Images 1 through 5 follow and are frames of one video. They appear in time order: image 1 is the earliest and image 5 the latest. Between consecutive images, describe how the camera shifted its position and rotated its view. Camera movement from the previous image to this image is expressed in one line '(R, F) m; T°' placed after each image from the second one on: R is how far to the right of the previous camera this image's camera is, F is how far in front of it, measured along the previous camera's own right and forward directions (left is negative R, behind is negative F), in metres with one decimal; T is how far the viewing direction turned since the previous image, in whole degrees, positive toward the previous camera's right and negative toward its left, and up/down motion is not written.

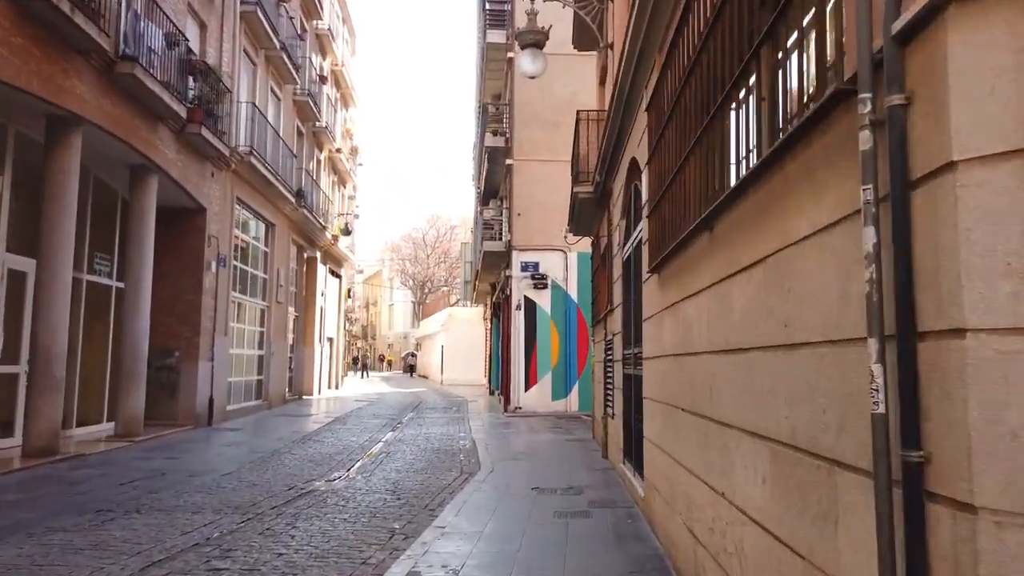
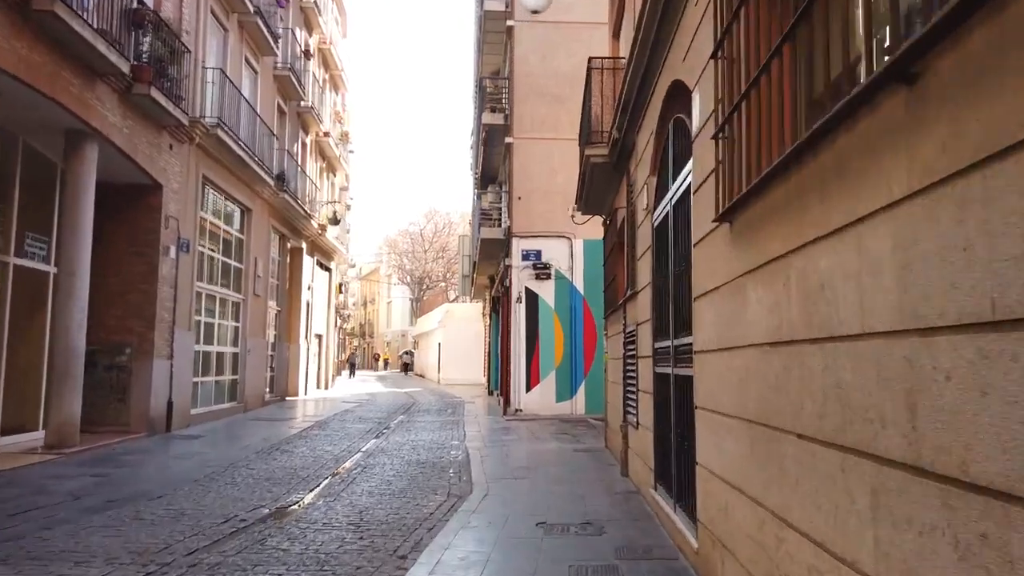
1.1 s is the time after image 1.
(0.0, +1.9) m; 0°
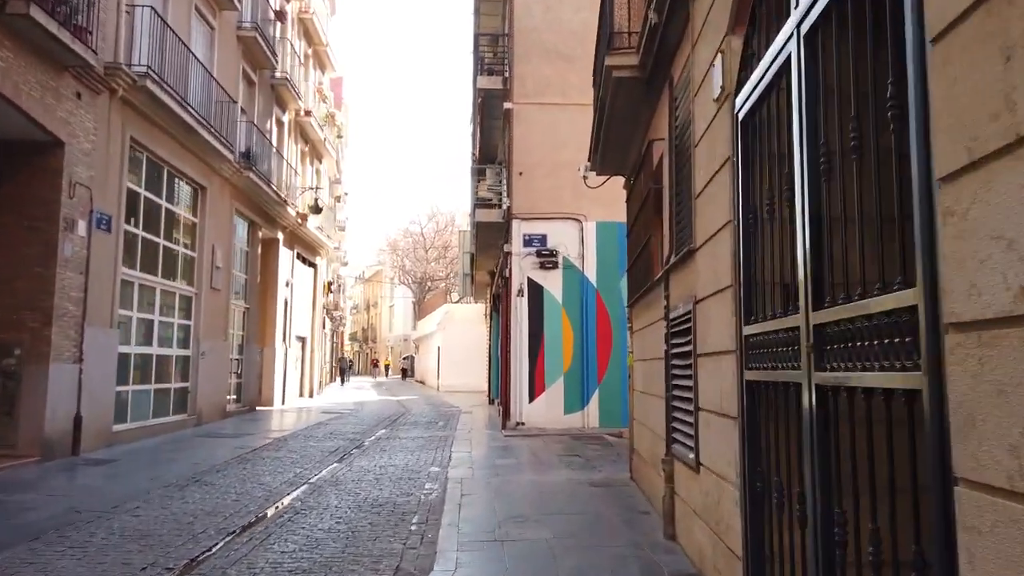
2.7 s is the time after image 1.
(+0.2, +3.0) m; -1°
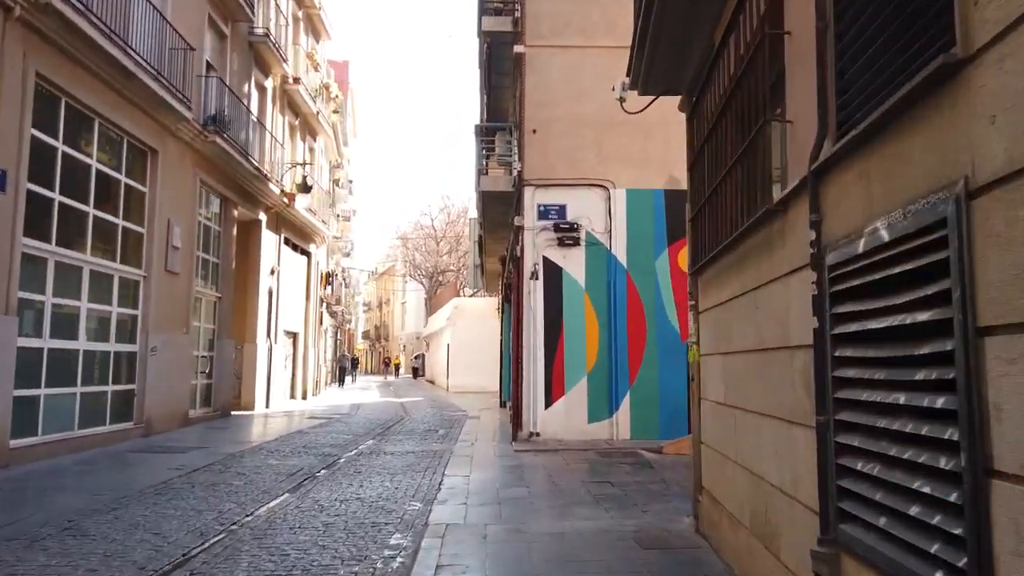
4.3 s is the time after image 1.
(+0.1, +2.9) m; -1°
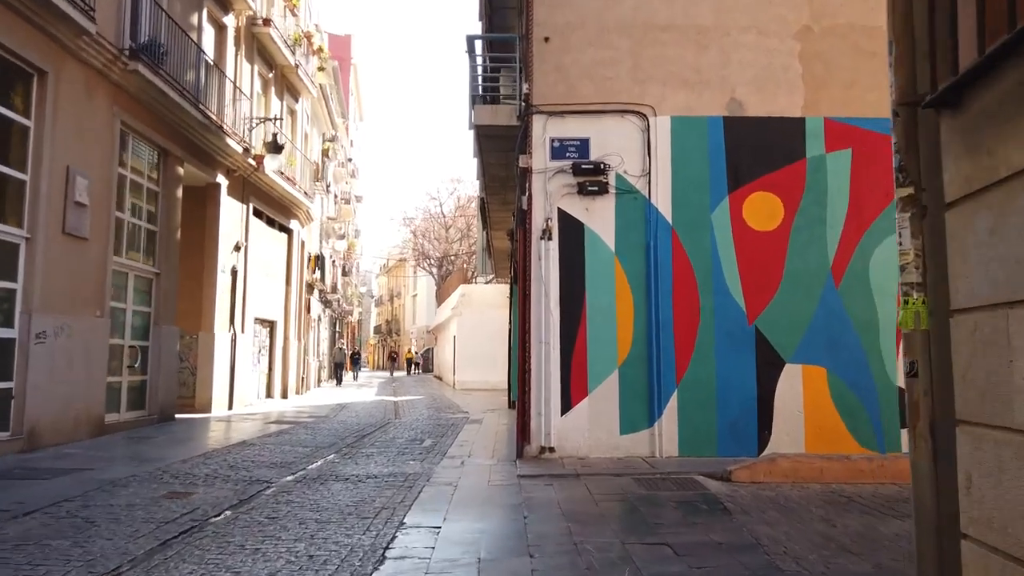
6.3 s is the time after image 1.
(+0.2, +3.6) m; -1°
